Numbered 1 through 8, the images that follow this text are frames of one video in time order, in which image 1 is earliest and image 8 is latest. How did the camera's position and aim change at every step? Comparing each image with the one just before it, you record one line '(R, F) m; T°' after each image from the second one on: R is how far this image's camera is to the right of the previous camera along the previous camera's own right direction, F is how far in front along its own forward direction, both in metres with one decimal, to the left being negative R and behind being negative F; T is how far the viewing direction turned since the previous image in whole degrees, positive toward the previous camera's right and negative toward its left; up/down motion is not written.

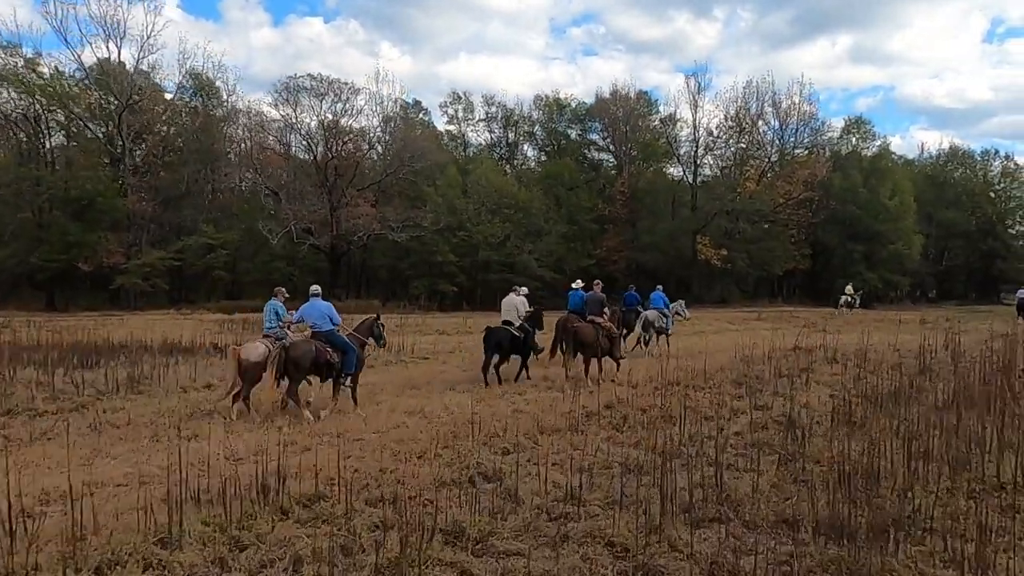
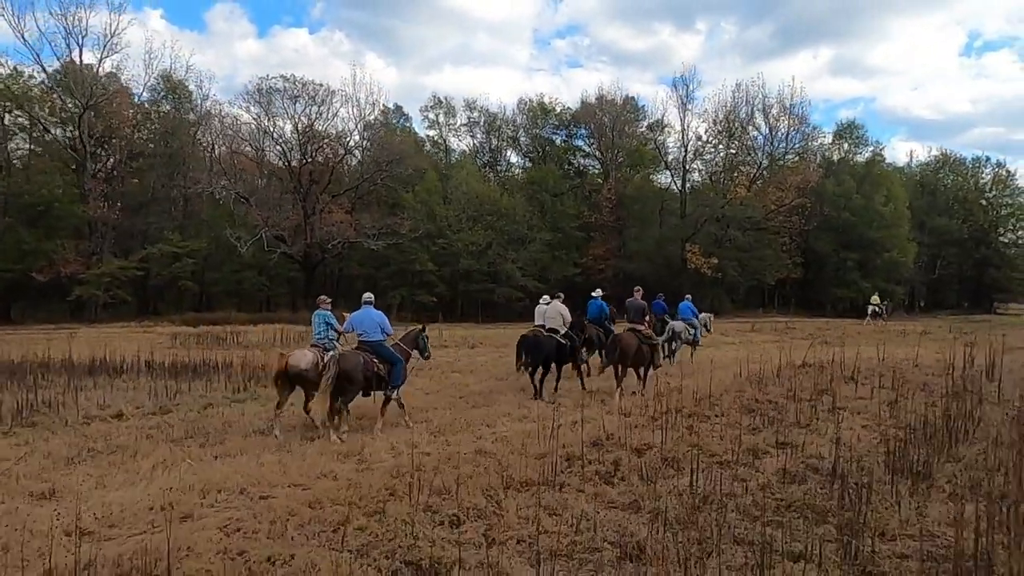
(+0.3, +2.5) m; +1°
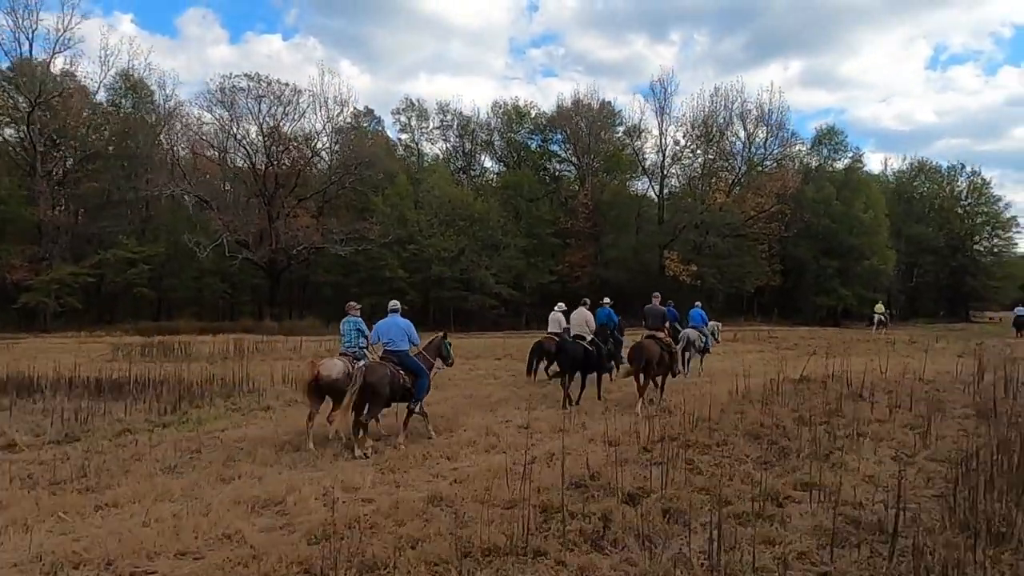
(+0.1, +2.0) m; +2°
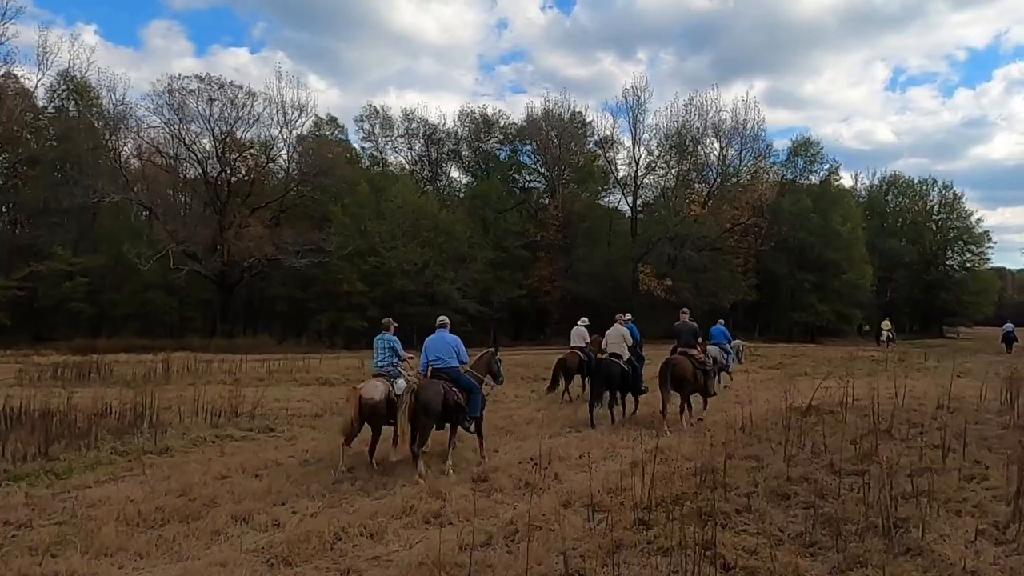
(+0.2, +2.8) m; +2°
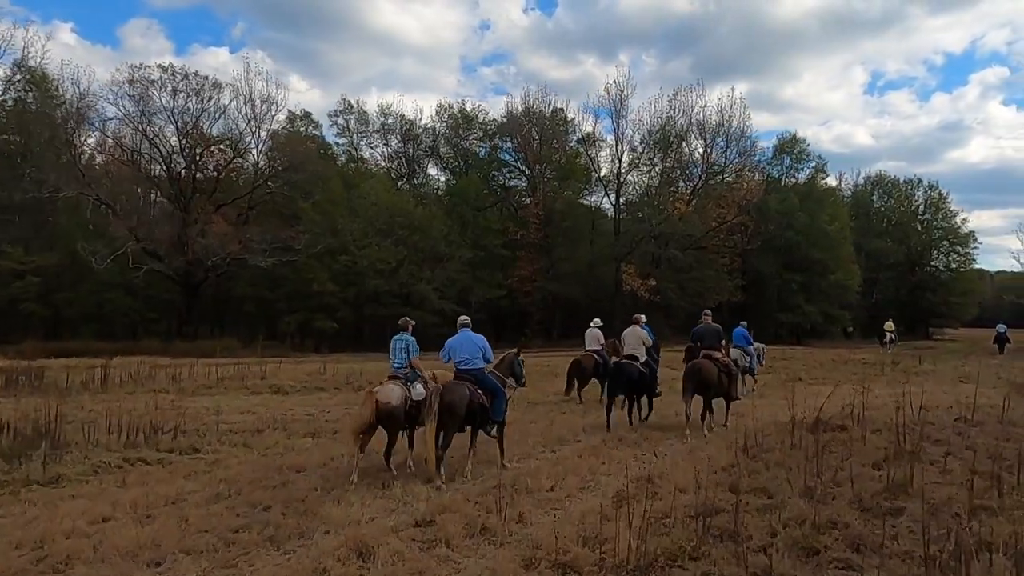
(+0.3, +2.0) m; +1°
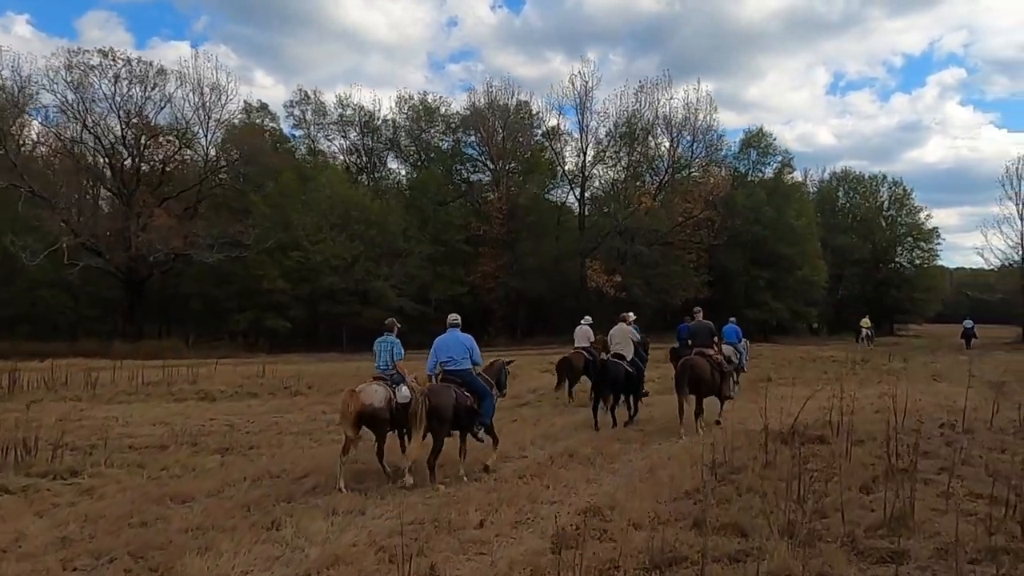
(+0.5, +1.7) m; +2°
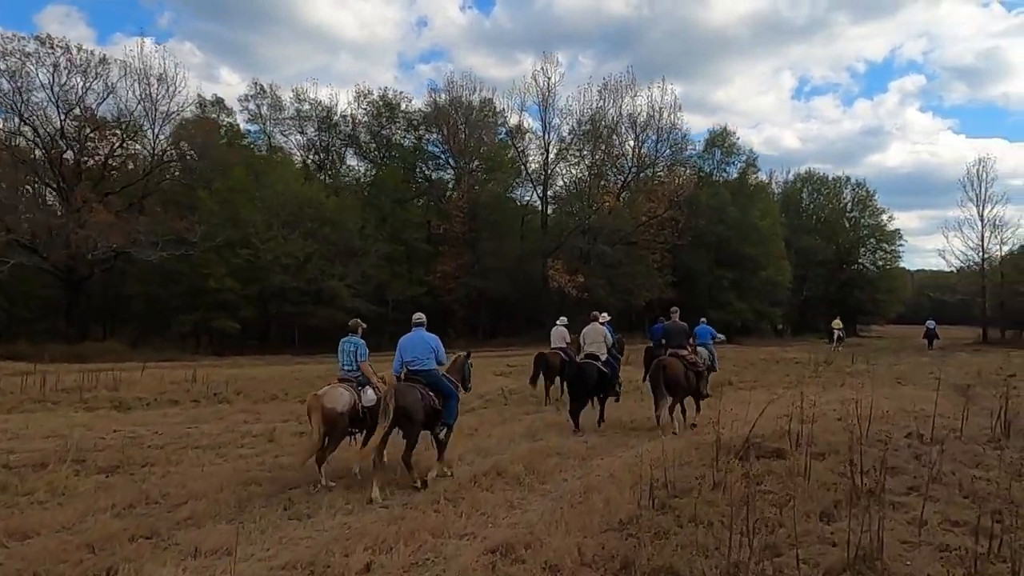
(+0.6, +1.3) m; +2°
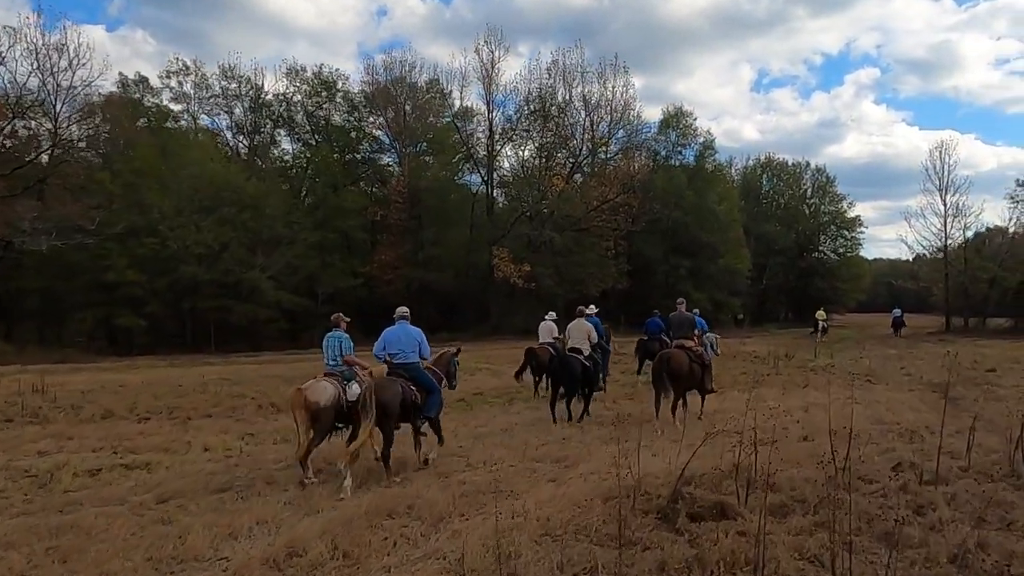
(+1.4, +3.5) m; +3°
